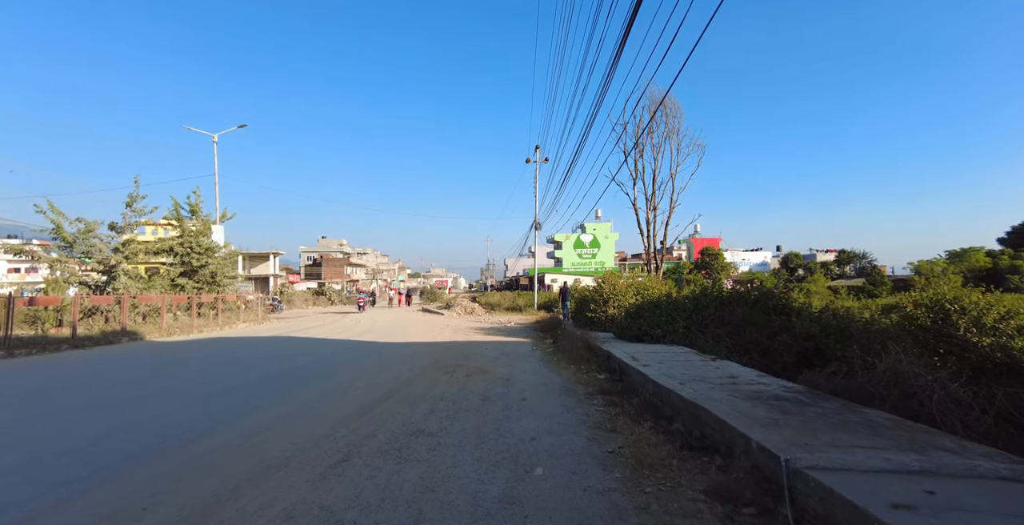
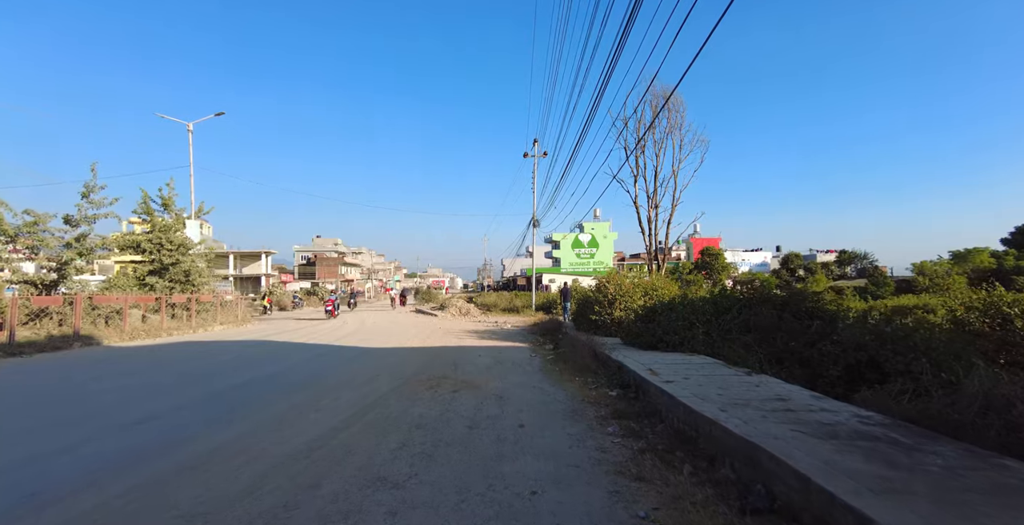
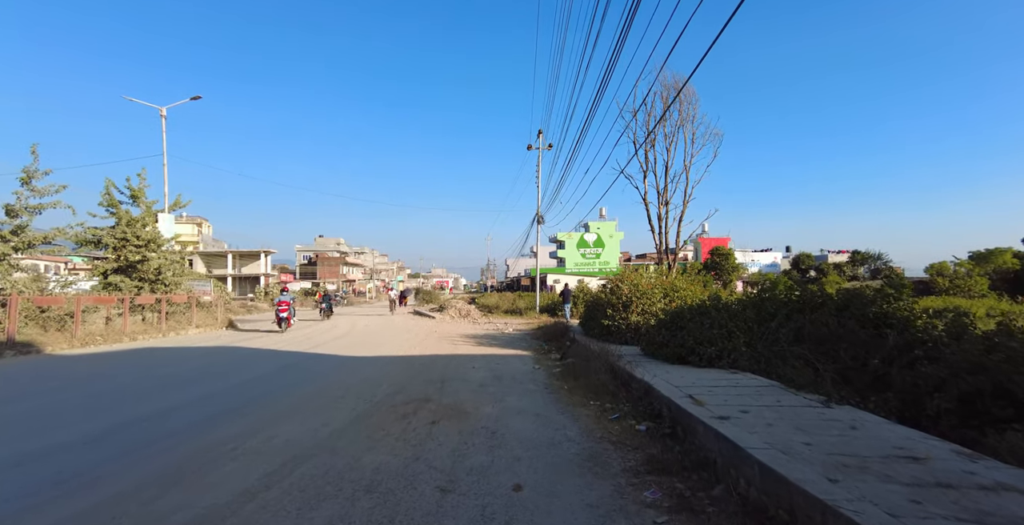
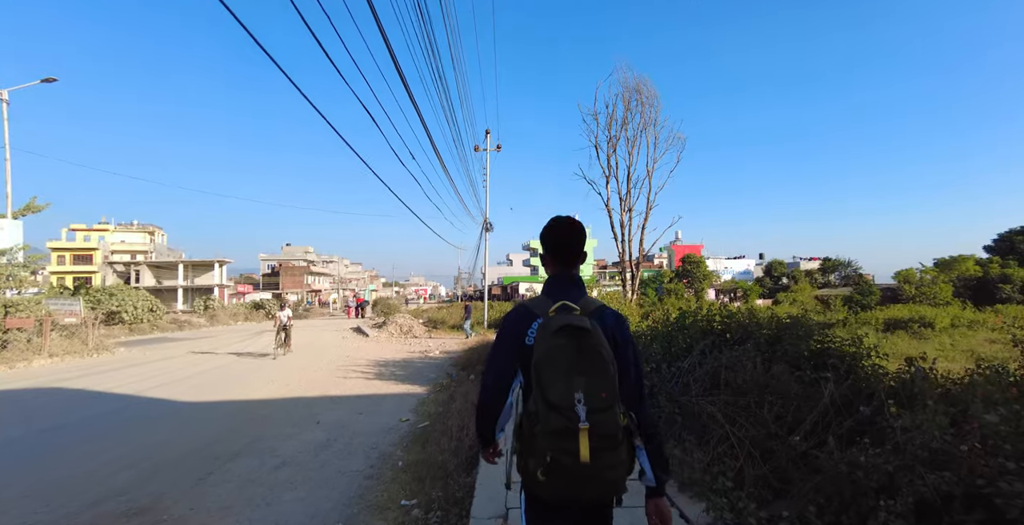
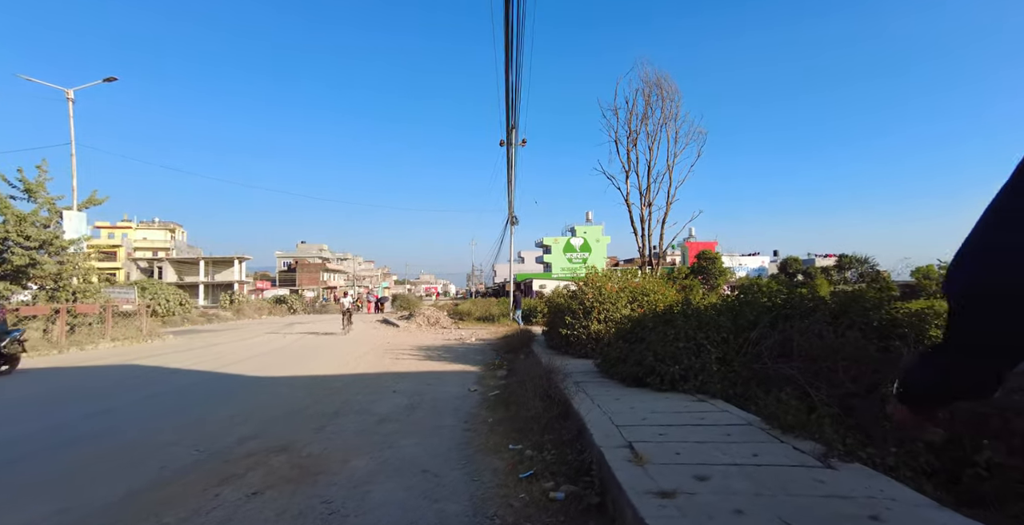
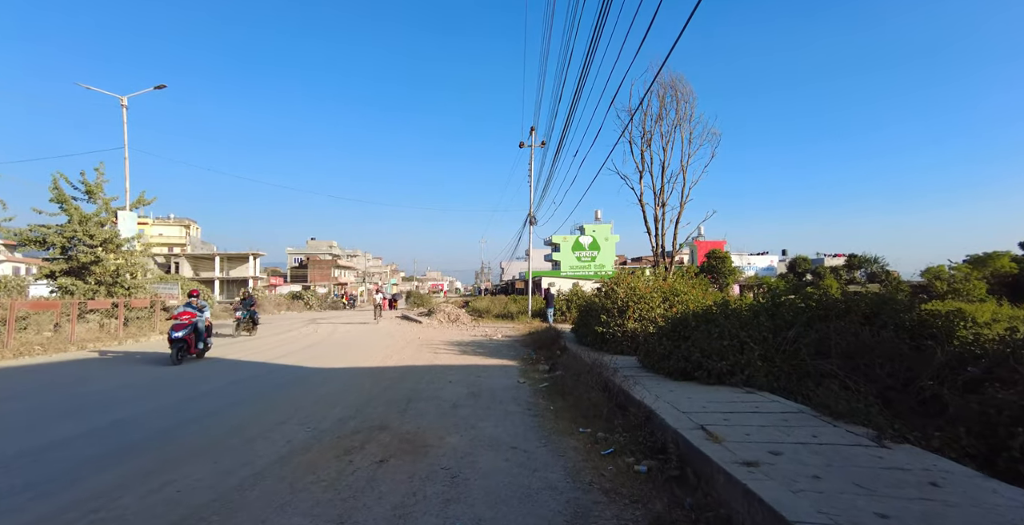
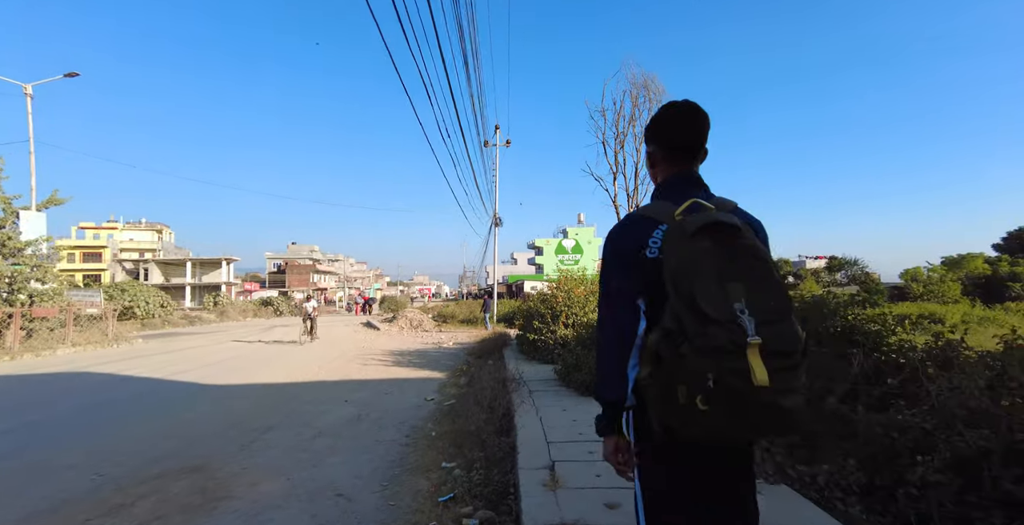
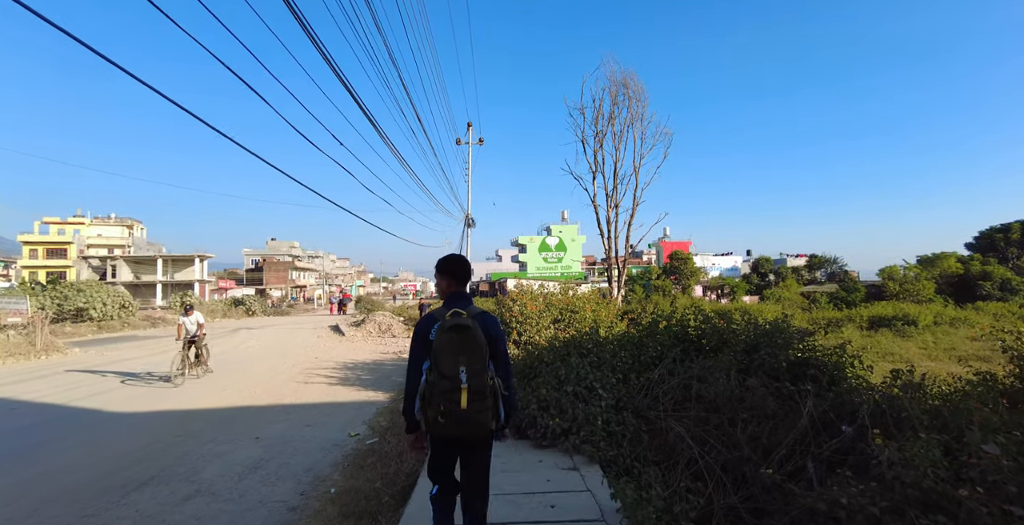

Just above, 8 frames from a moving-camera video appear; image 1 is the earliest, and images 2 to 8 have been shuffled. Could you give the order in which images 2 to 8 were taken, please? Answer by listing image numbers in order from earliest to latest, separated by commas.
2, 3, 6, 5, 7, 4, 8
